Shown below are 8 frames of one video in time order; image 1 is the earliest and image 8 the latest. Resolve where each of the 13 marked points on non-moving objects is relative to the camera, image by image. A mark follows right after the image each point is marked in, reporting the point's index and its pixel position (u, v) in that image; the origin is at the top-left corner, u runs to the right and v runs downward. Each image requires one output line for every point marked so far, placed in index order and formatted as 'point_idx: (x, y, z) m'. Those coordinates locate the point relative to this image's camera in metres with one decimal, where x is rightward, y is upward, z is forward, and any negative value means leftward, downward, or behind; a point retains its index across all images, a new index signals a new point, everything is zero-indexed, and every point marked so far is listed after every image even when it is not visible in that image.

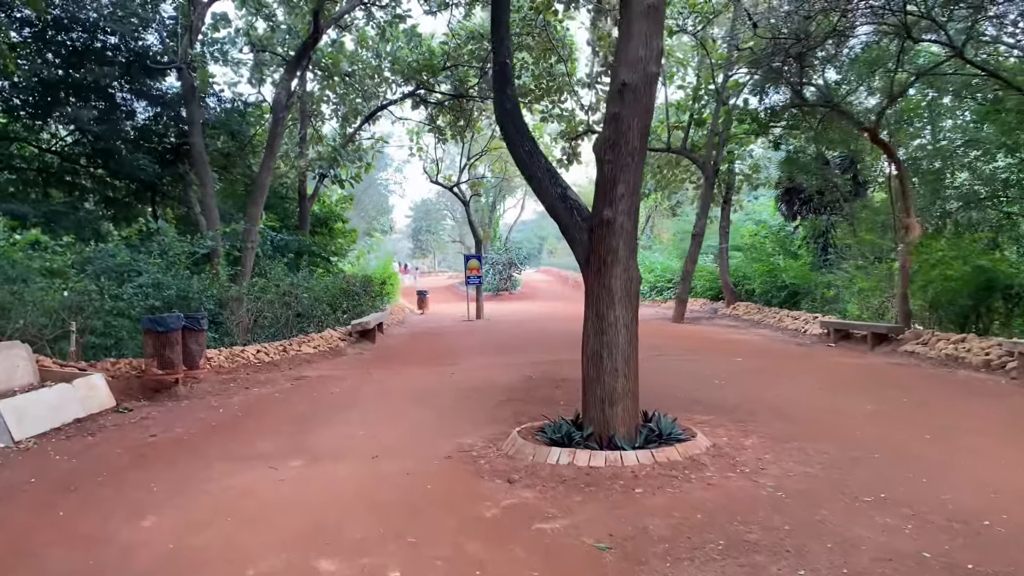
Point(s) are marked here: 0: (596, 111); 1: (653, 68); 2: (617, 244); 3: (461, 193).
0: (+1.4, +2.9, +13.9) m
1: (+0.6, +1.0, +3.9) m
2: (+0.5, +0.2, +3.9) m
3: (-1.1, +2.1, +18.4) m
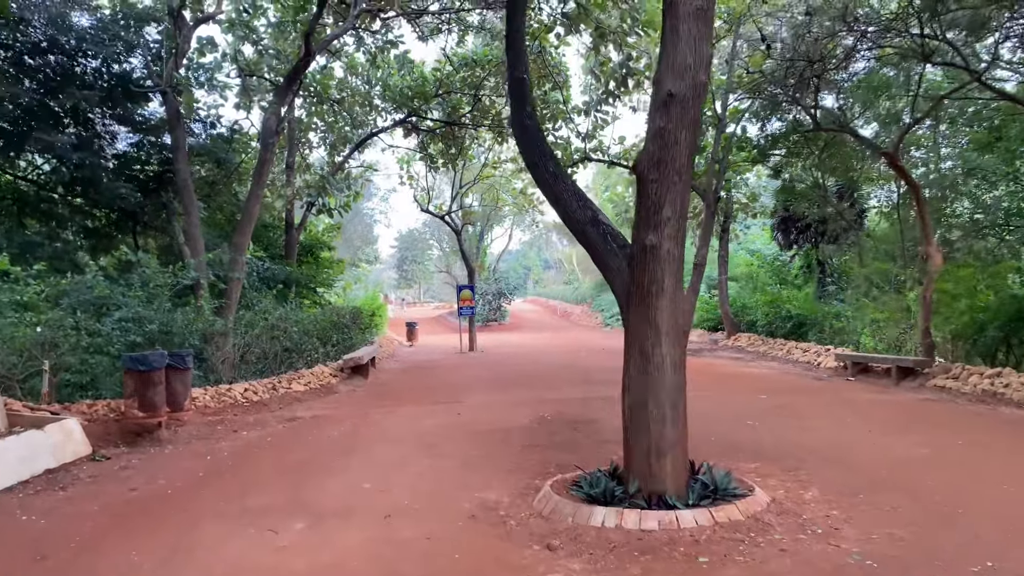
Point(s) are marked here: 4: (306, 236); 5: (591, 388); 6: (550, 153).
0: (+1.3, +2.4, +13.6) m
1: (+0.8, +0.9, +3.5) m
2: (+0.6, +0.1, +3.5) m
3: (-1.3, +1.4, +18.0) m
4: (-3.8, +1.0, +15.4) m
5: (+0.7, -0.9, +7.7) m
6: (+0.2, +0.7, +4.5) m
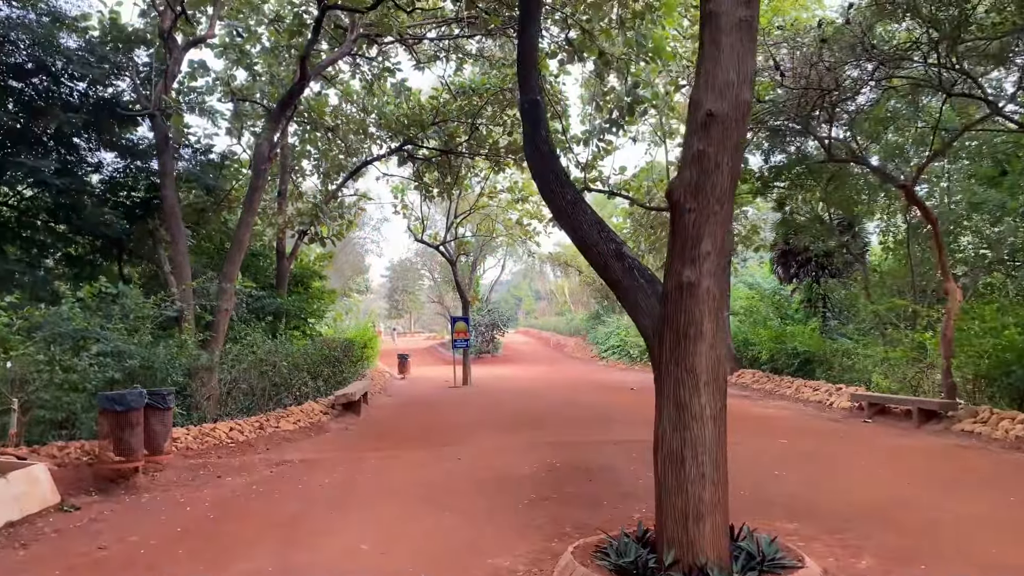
0: (+1.3, +1.9, +13.3) m
1: (+0.9, +0.7, +3.1) m
2: (+0.7, -0.1, +3.1) m
3: (-1.3, +0.7, +17.6) m
4: (-3.8, +0.4, +15.0) m
5: (+0.7, -1.2, +7.3) m
6: (+0.3, +0.5, +4.1) m
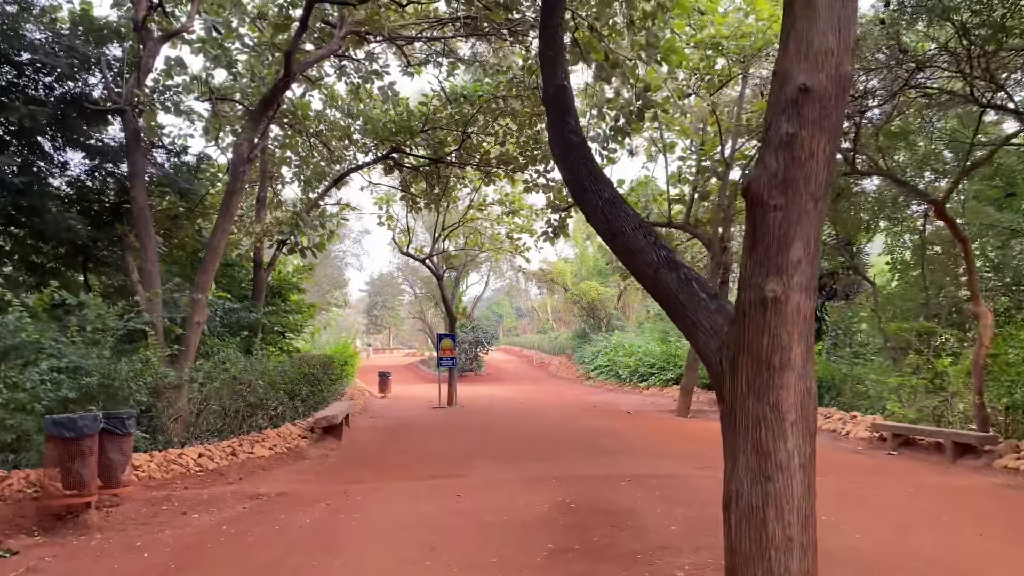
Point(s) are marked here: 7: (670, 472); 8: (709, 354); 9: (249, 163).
0: (+1.2, +1.6, +12.7) m
1: (+1.0, +0.7, +2.5) m
2: (+0.8, -0.1, +2.5) m
3: (-1.6, +0.4, +16.9) m
4: (-4.0, +0.2, +14.3) m
5: (+0.7, -1.3, +6.6) m
6: (+0.4, +0.5, +3.5) m
7: (+1.1, -1.3, +5.9) m
8: (+0.7, -0.2, +2.8) m
9: (-2.9, +1.4, +9.3) m
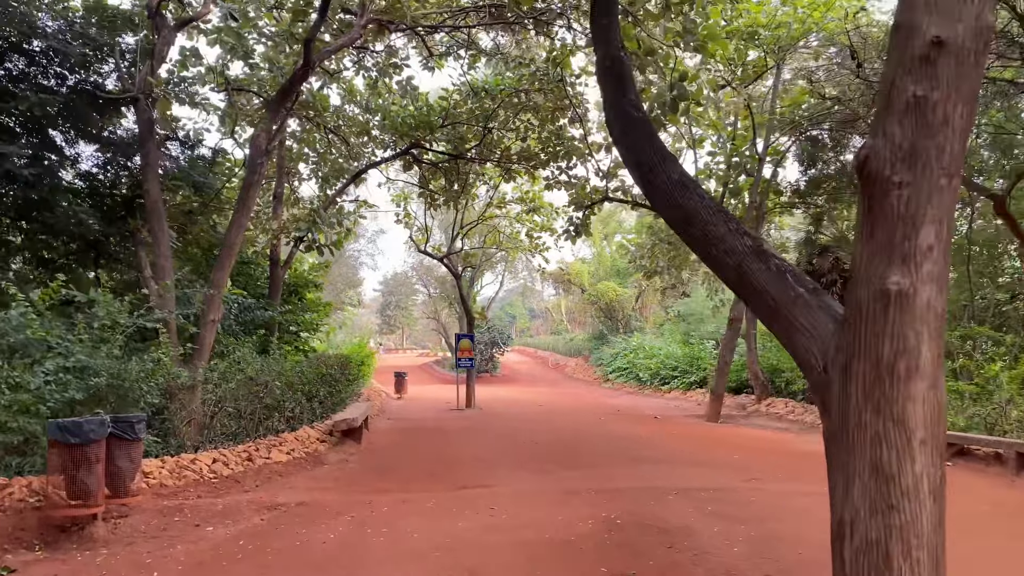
0: (+1.5, +1.6, +12.3) m
1: (+1.2, +0.7, +2.1) m
2: (+1.0, -0.1, +2.1) m
3: (-1.2, +0.4, +16.6) m
4: (-3.6, +0.2, +13.9) m
5: (+1.0, -1.3, +6.2) m
6: (+0.6, +0.5, +3.1) m
7: (+1.3, -1.3, +5.5) m
8: (+0.8, -0.2, +2.4) m
9: (-2.6, +1.4, +9.0) m
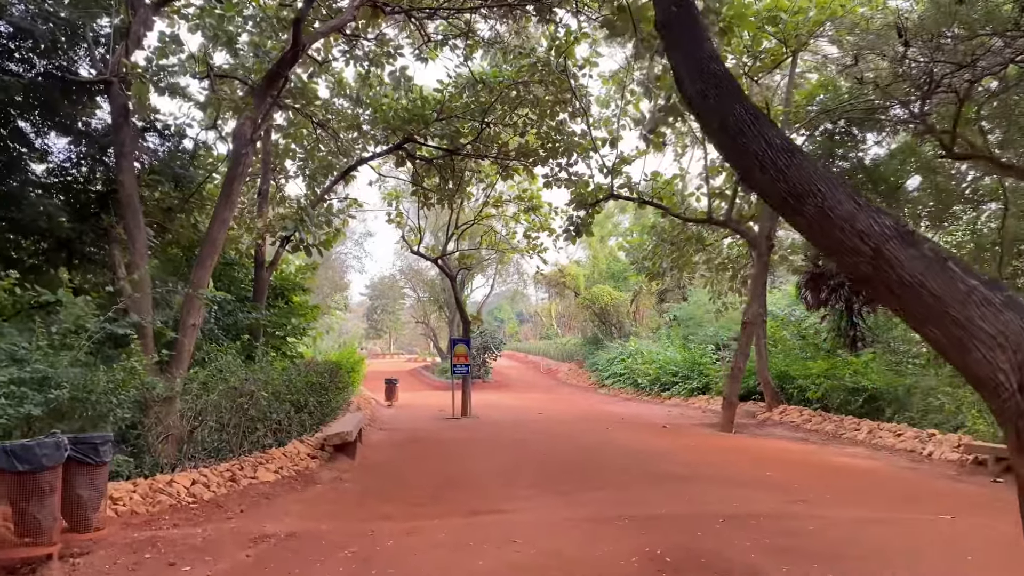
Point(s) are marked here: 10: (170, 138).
0: (+1.5, +1.6, +11.7) m
1: (+1.4, +0.7, +1.5) m
2: (+1.2, -0.1, +1.5) m
3: (-1.3, +0.4, +15.9) m
4: (-3.7, +0.2, +13.2) m
5: (+1.1, -1.3, +5.6) m
6: (+0.7, +0.5, +2.5) m
7: (+1.5, -1.3, +4.9) m
8: (+1.0, -0.2, +1.8) m
9: (-2.5, +1.4, +8.3) m
10: (-3.9, +1.7, +9.6) m
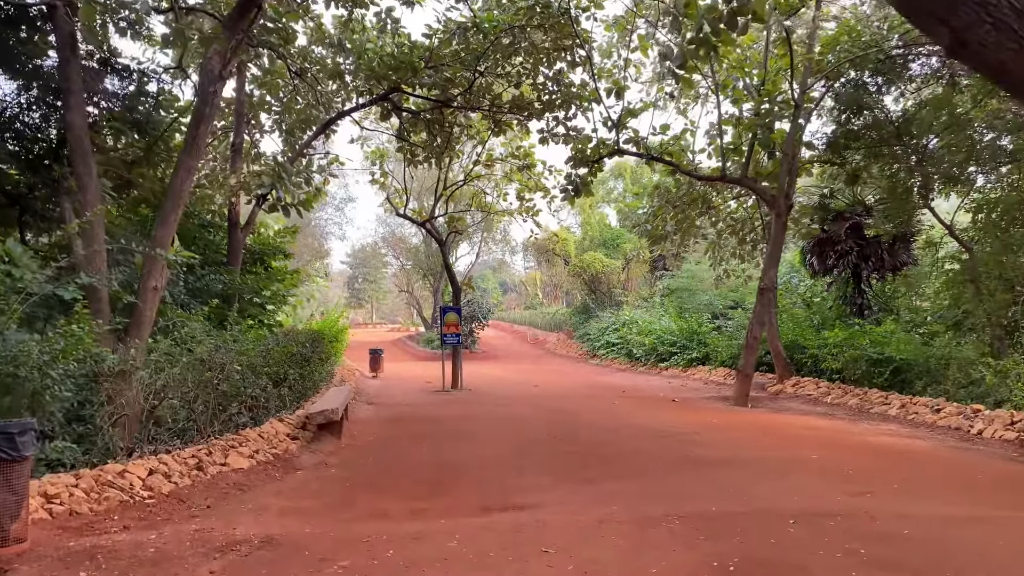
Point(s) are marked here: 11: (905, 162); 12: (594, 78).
0: (+1.4, +2.1, +10.8) m
1: (+1.5, +0.8, +0.6) m
2: (+1.4, 0.0, +0.6) m
3: (-1.4, +1.0, +15.0) m
4: (-3.8, +0.7, +12.3) m
5: (+1.2, -1.1, +4.8) m
6: (+0.9, +0.6, +1.6) m
7: (+1.6, -1.0, +4.1) m
8: (+1.2, -0.1, +1.0) m
9: (-2.5, +1.7, +7.3) m
10: (-3.8, +2.1, +8.6) m
11: (+4.7, +1.5, +10.2) m
12: (+1.1, +2.8, +11.3) m
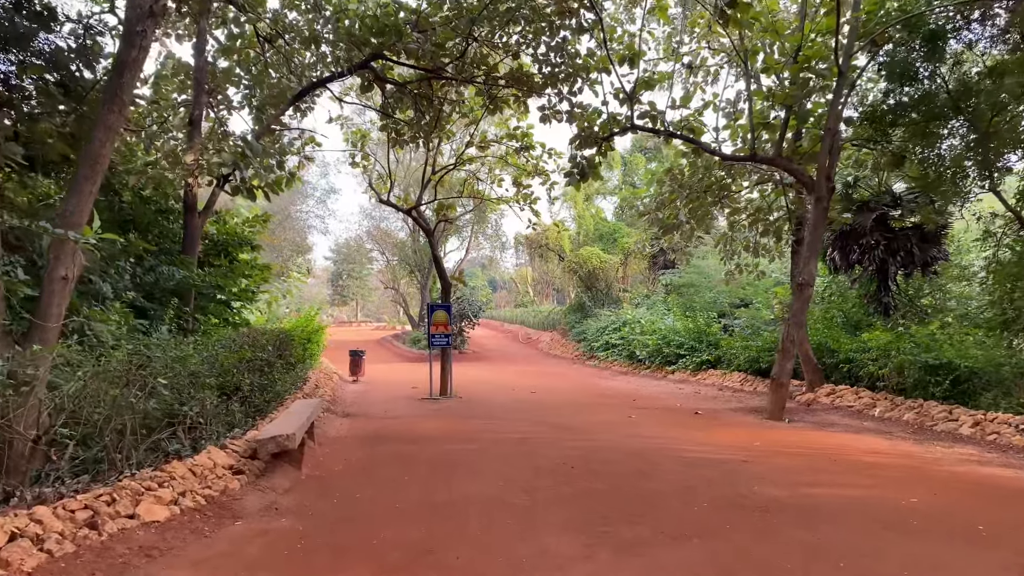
0: (+1.4, +2.1, +9.5) m
1: (+1.7, +0.8, -0.7) m
2: (+1.5, 0.0, -0.7) m
3: (-1.5, +1.1, +13.6) m
4: (-3.8, +0.8, +10.9) m
5: (+1.2, -1.0, +3.5) m
6: (+1.0, +0.7, +0.3) m
7: (+1.6, -1.0, +2.8) m
8: (+1.3, 0.0, -0.4) m
9: (-2.5, +1.8, +5.9) m
10: (-3.8, +2.2, +7.2) m
11: (+4.7, +1.6, +8.9) m
12: (+1.1, +2.9, +10.0) m
